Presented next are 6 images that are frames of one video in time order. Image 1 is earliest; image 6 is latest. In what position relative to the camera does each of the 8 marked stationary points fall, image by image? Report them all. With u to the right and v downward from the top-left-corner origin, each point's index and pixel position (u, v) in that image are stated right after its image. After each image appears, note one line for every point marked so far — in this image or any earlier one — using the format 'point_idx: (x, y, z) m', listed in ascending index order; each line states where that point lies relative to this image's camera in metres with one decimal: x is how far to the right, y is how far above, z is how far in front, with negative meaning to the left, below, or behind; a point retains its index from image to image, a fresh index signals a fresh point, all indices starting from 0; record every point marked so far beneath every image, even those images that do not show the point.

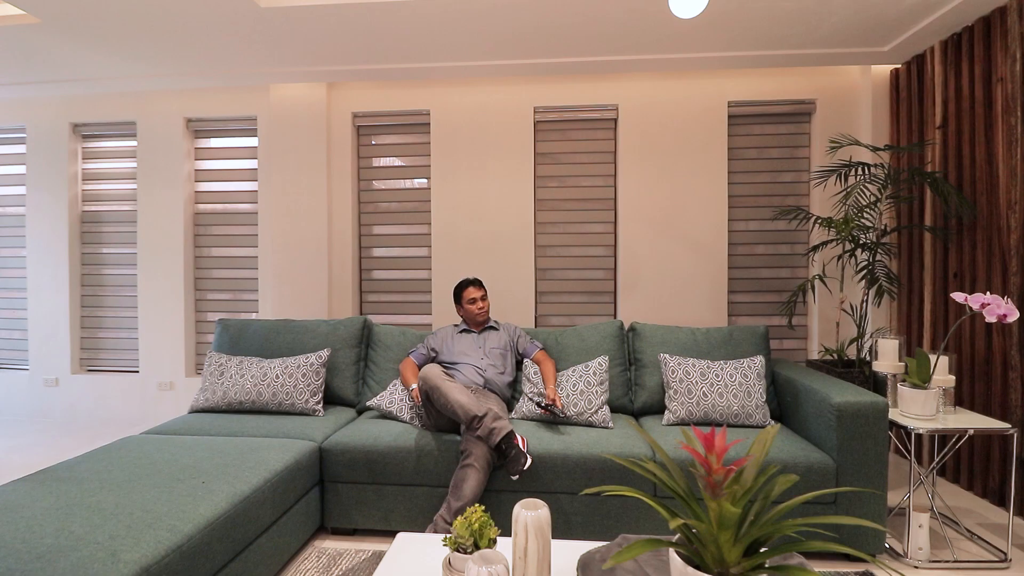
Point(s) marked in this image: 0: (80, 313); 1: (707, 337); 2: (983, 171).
0: (-3.4, -0.2, +3.8) m
1: (+1.0, -0.2, +2.5) m
2: (+2.3, +0.6, +2.5) m
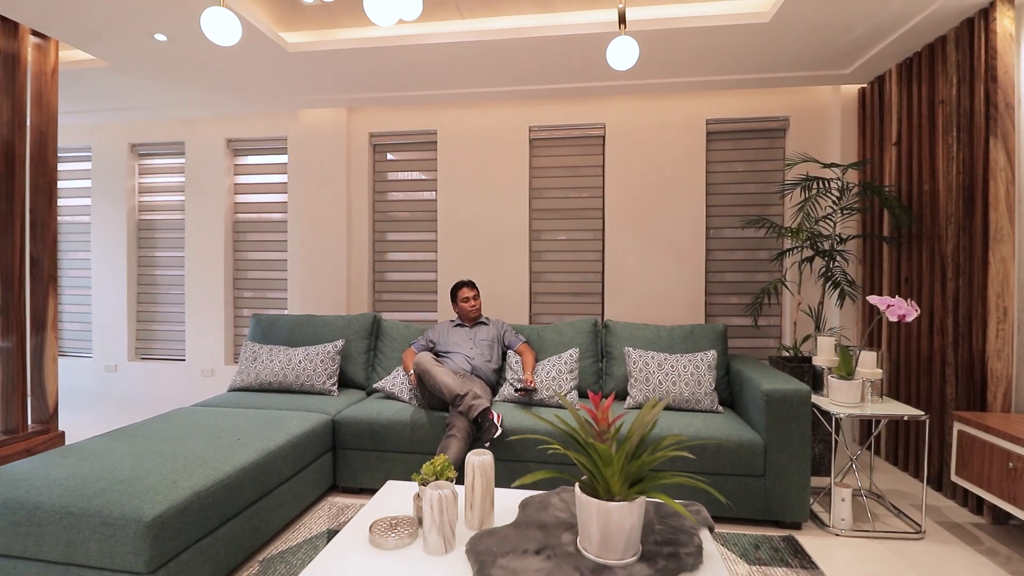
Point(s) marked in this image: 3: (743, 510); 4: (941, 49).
0: (-3.4, -0.2, +4.4) m
1: (+0.9, -0.3, +2.8) m
2: (+2.3, +0.6, +2.7) m
3: (+1.0, -1.0, +2.2) m
4: (+2.3, +1.3, +2.7) m
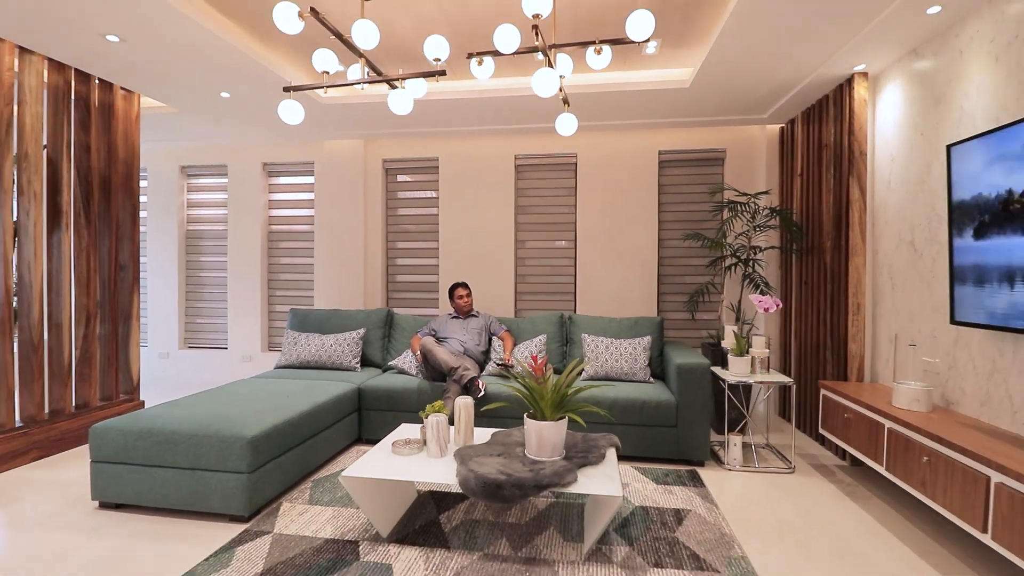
0: (-3.5, -0.2, +5.2) m
1: (+0.8, -0.3, +3.6) m
2: (+2.1, +0.6, +3.5) m
3: (+0.9, -1.0, +3.0) m
4: (+2.2, +1.3, +3.4) m
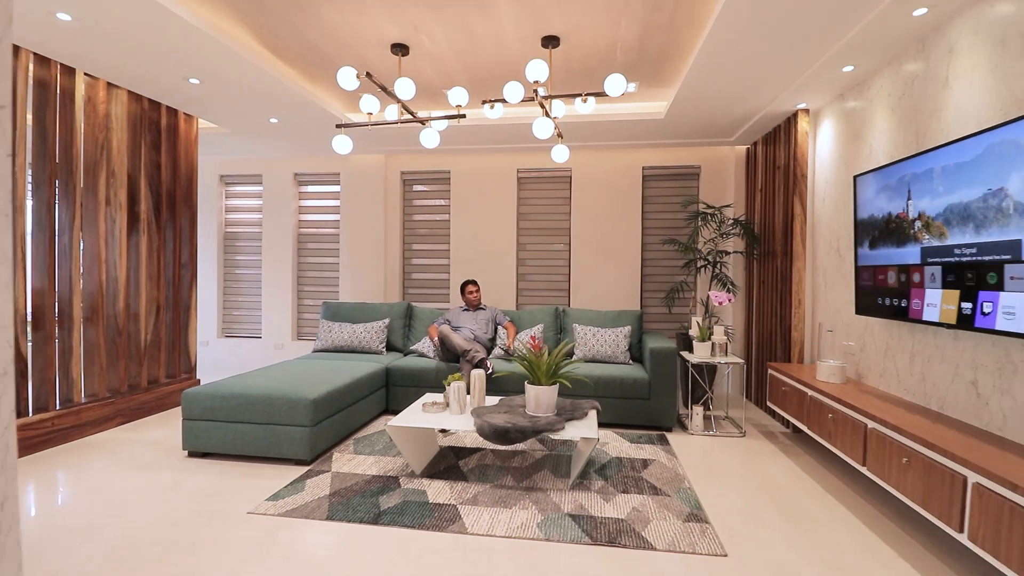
0: (-3.4, -0.1, +5.9) m
1: (+0.8, -0.2, +4.2) m
2: (+2.2, +0.6, +4.2) m
3: (+0.9, -1.0, +3.6) m
4: (+2.2, +1.3, +4.1) m
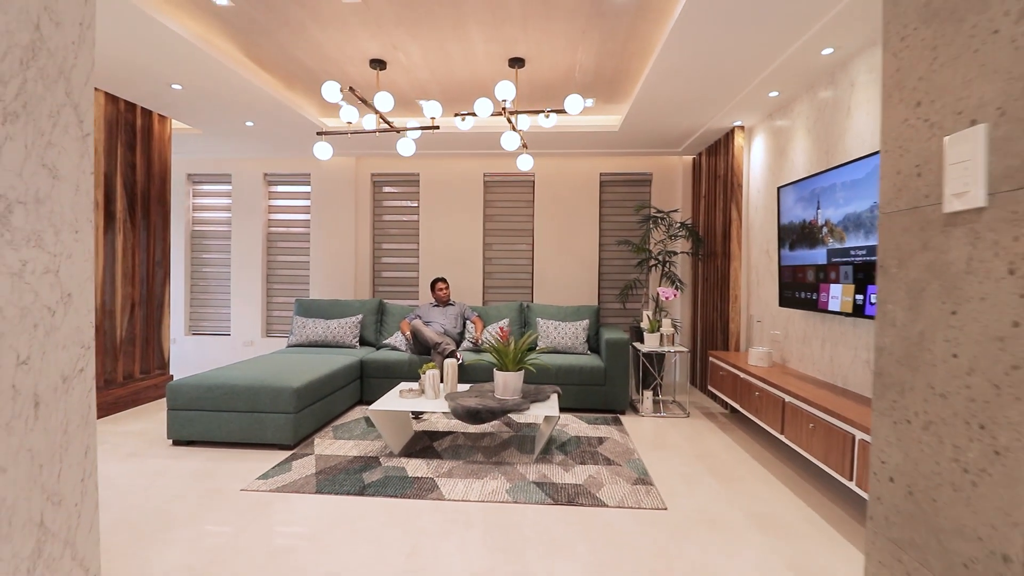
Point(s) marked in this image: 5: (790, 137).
0: (-3.9, -0.1, +5.9) m
1: (+0.5, -0.2, +4.6) m
2: (+1.9, +0.6, +4.6) m
3: (+0.7, -0.9, +4.0) m
4: (+1.9, +1.3, +4.6) m
5: (+2.0, +1.1, +3.6) m
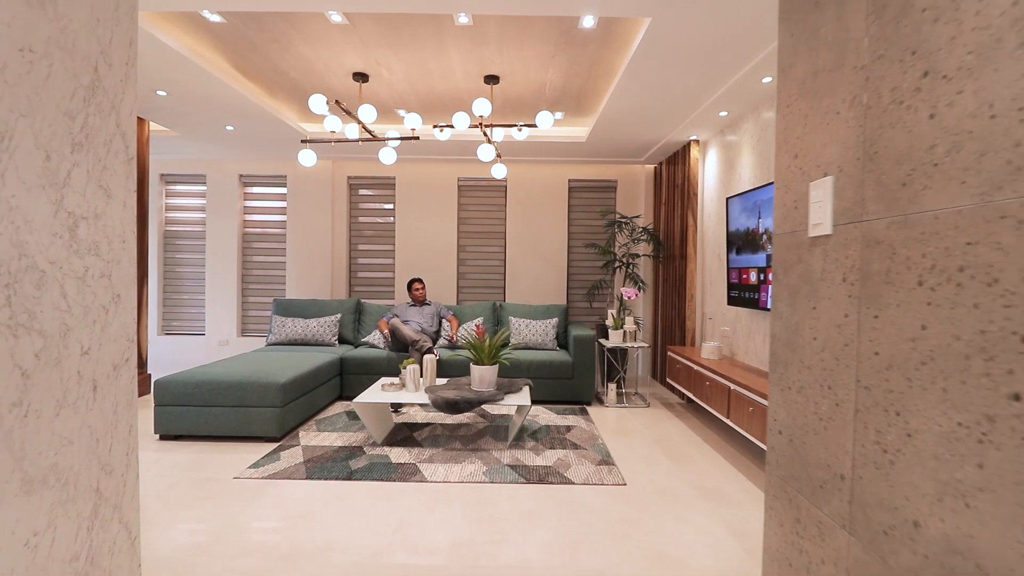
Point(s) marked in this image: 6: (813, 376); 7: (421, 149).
0: (-4.2, -0.1, +5.9) m
1: (+0.2, -0.2, +4.9) m
2: (+1.6, +0.6, +5.0) m
3: (+0.4, -0.9, +4.3) m
4: (+1.6, +1.3, +4.9) m
5: (+1.8, +1.1, +4.0) m
6: (+0.6, -0.2, +1.1) m
7: (-0.9, +1.4, +5.0) m
